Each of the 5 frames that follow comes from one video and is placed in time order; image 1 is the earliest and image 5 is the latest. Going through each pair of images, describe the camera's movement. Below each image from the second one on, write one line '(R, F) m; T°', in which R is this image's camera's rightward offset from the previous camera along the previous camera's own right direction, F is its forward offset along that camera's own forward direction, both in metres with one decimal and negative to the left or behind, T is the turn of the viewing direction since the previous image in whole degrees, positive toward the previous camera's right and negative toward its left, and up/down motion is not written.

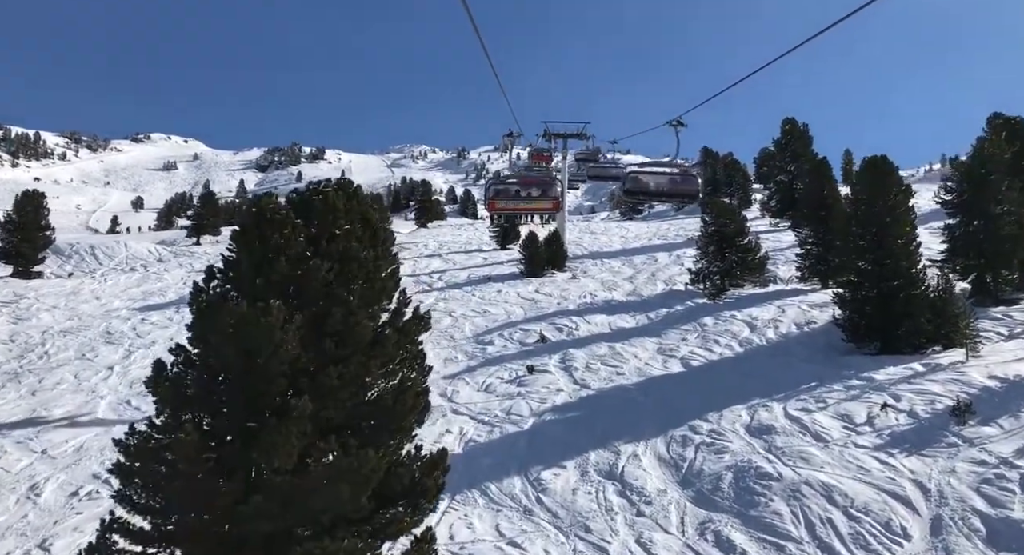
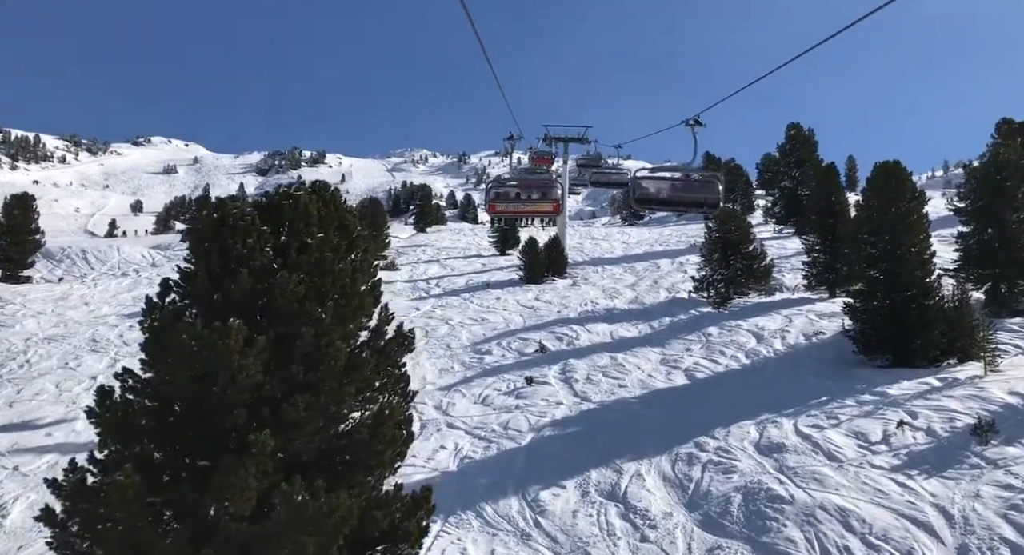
(0.0, +0.6) m; 0°
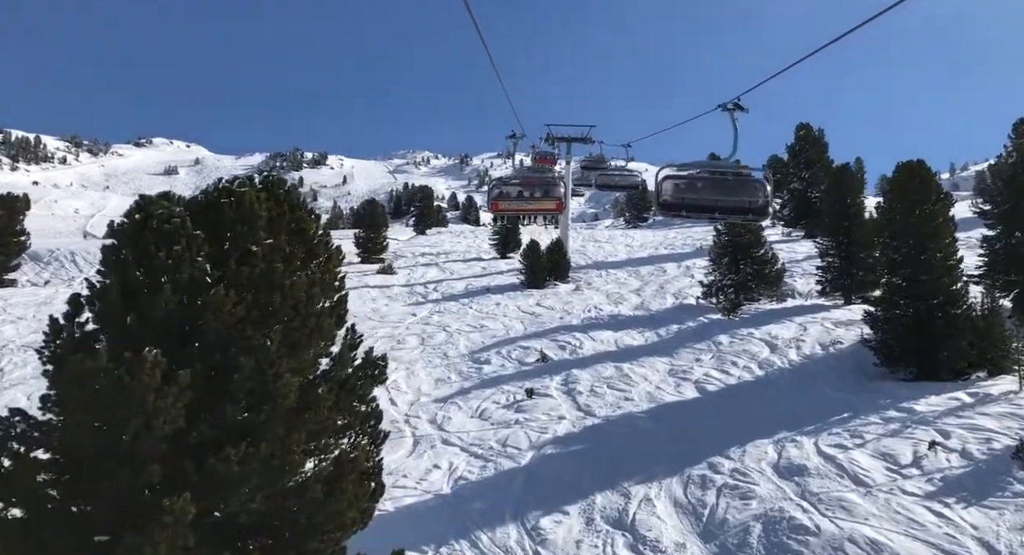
(+0.1, +1.0) m; 0°
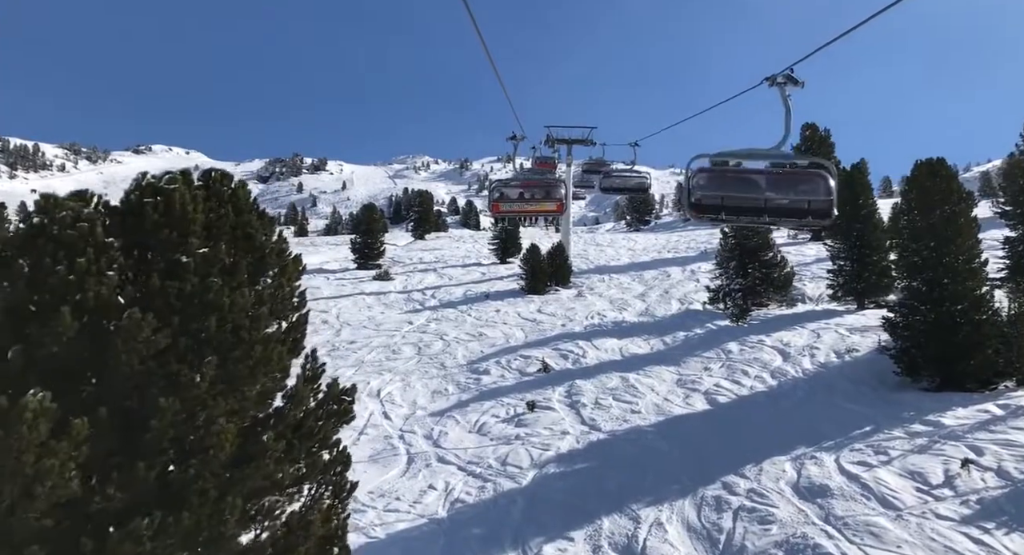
(0.0, +0.8) m; 0°
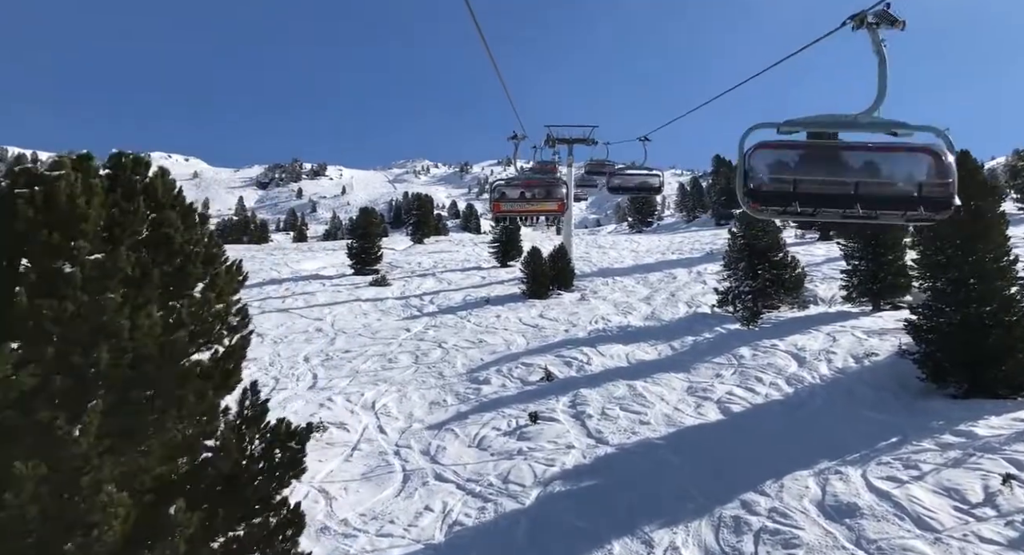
(0.0, +0.8) m; 0°
